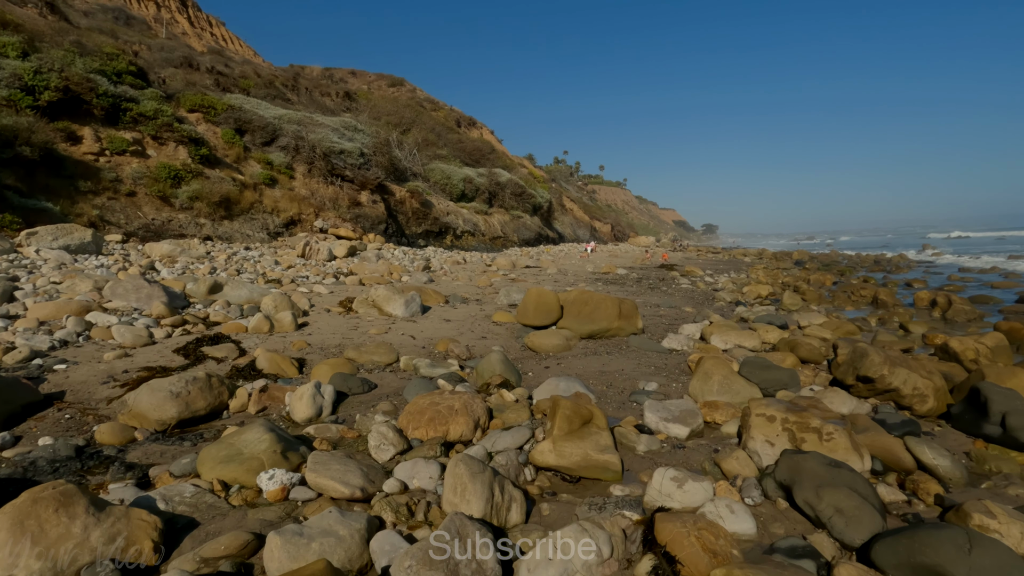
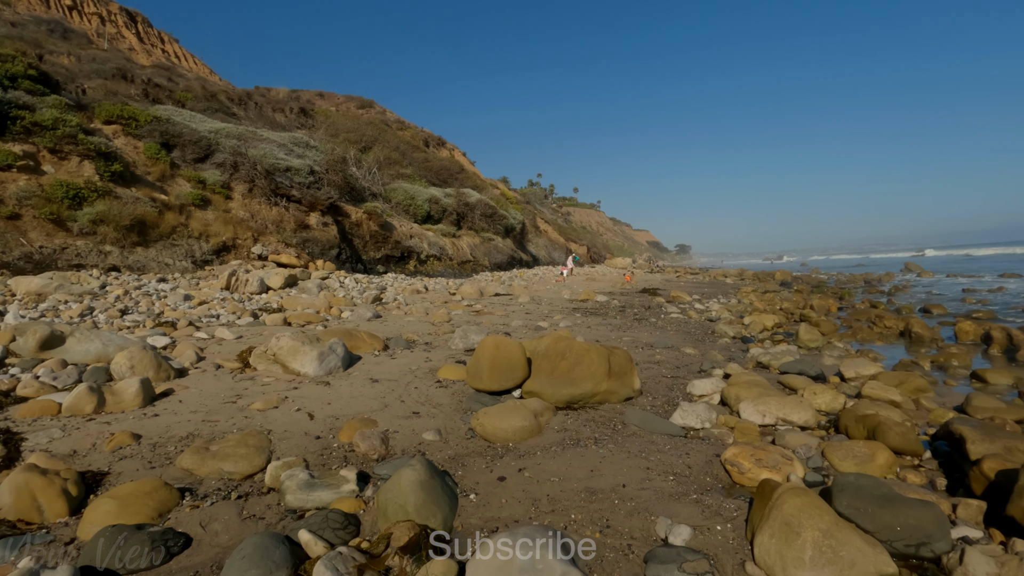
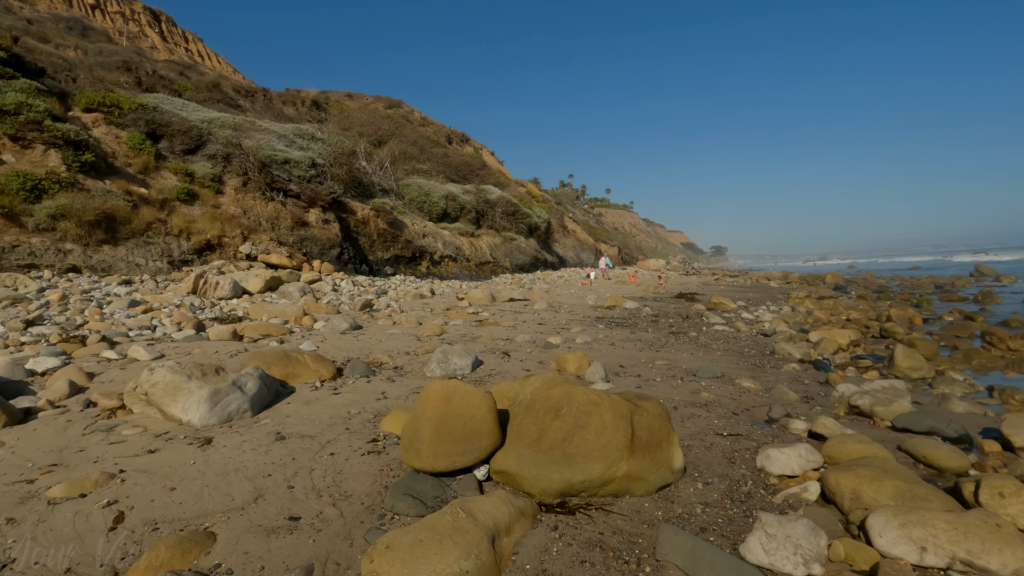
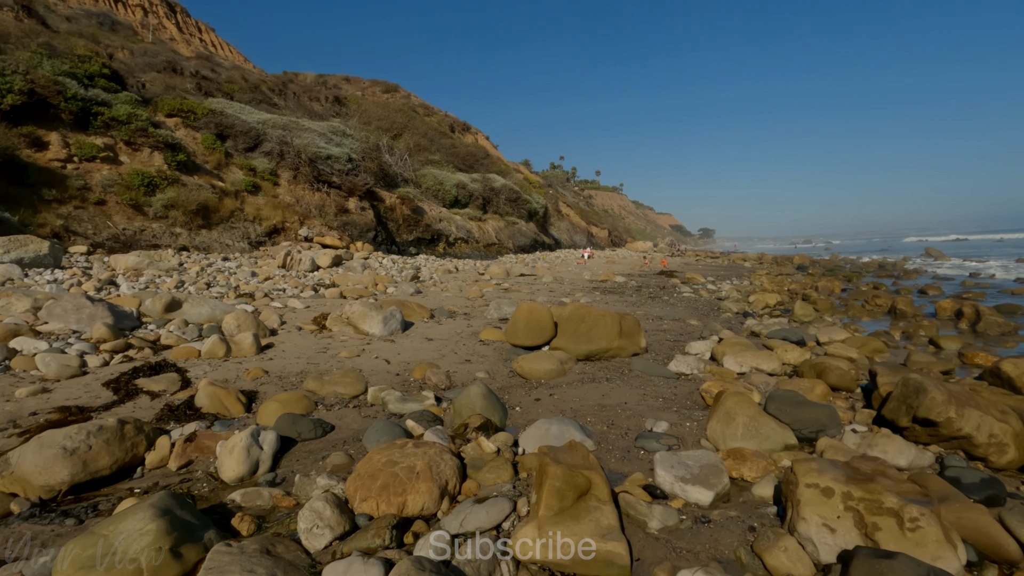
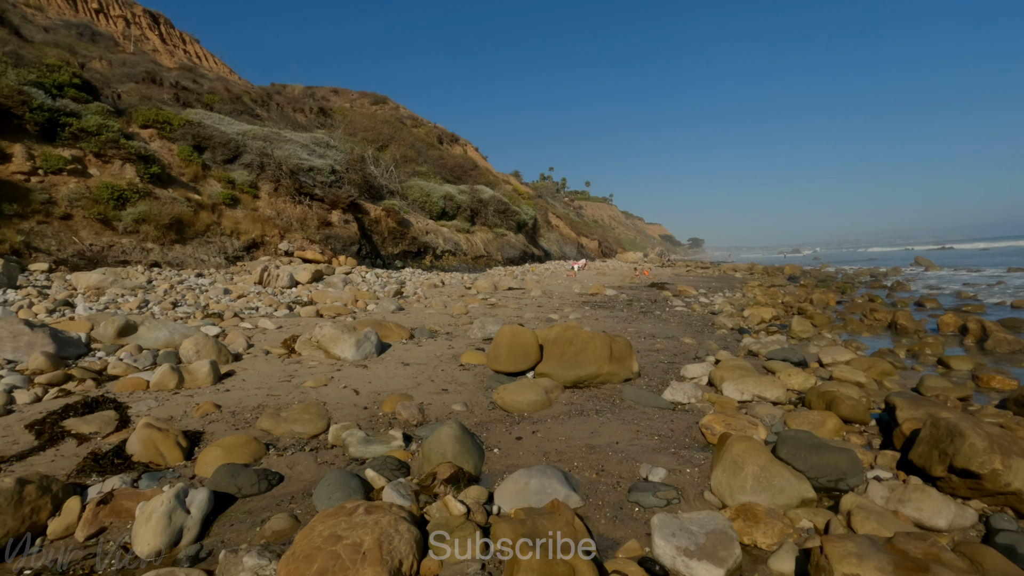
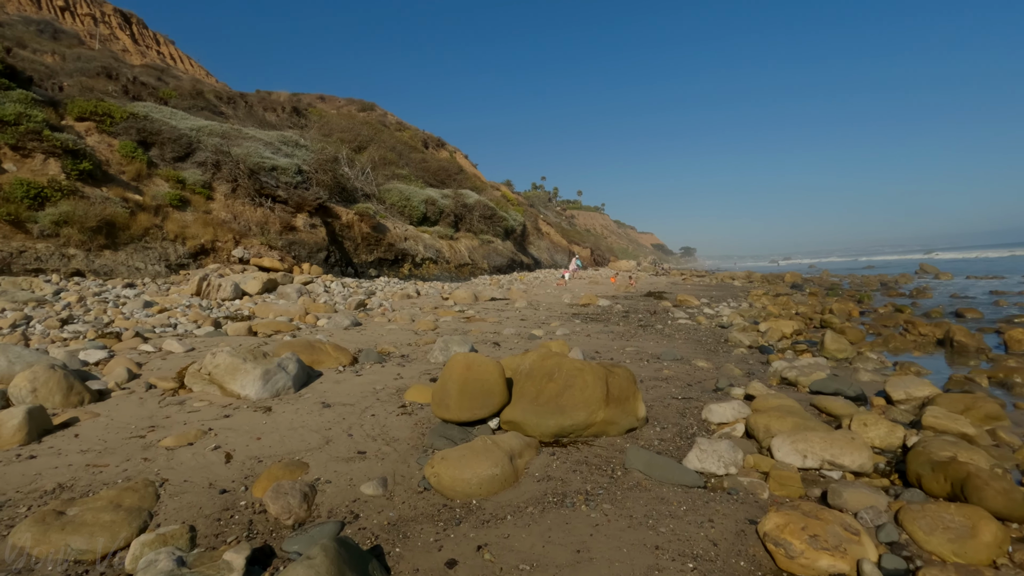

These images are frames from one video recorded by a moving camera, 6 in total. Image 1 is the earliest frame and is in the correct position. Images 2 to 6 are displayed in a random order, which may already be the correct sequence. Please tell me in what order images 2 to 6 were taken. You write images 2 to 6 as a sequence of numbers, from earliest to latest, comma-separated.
4, 5, 2, 6, 3
